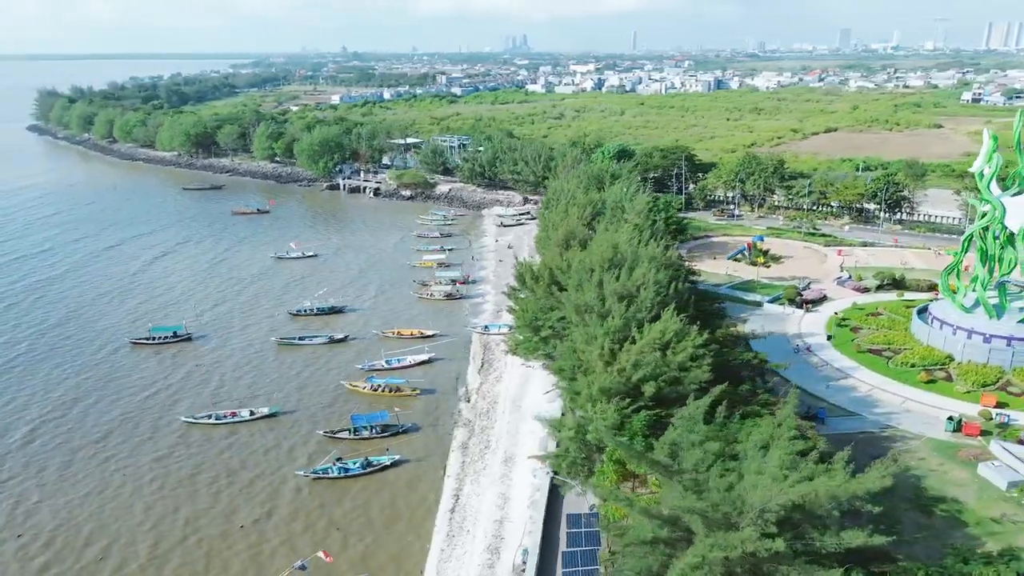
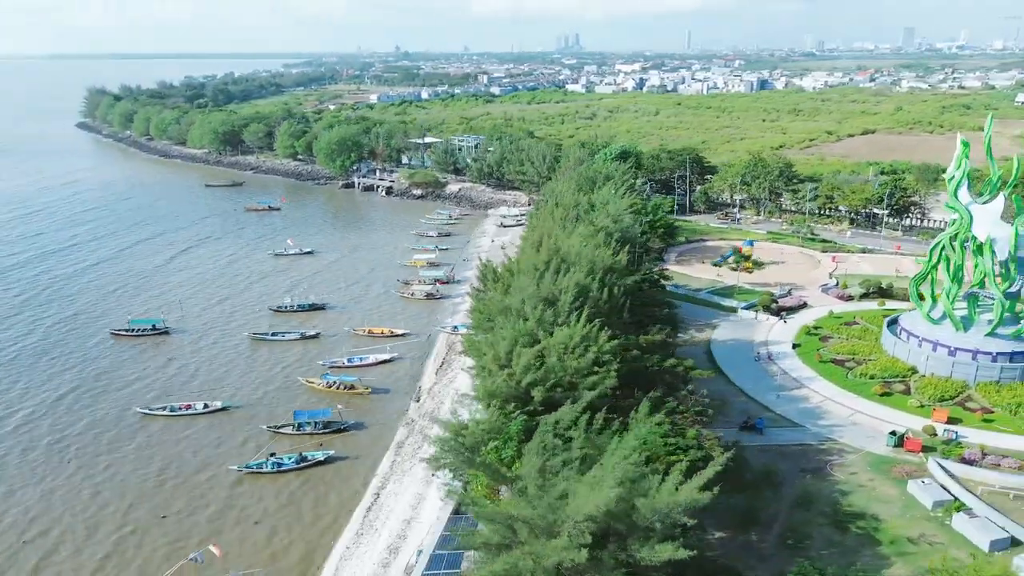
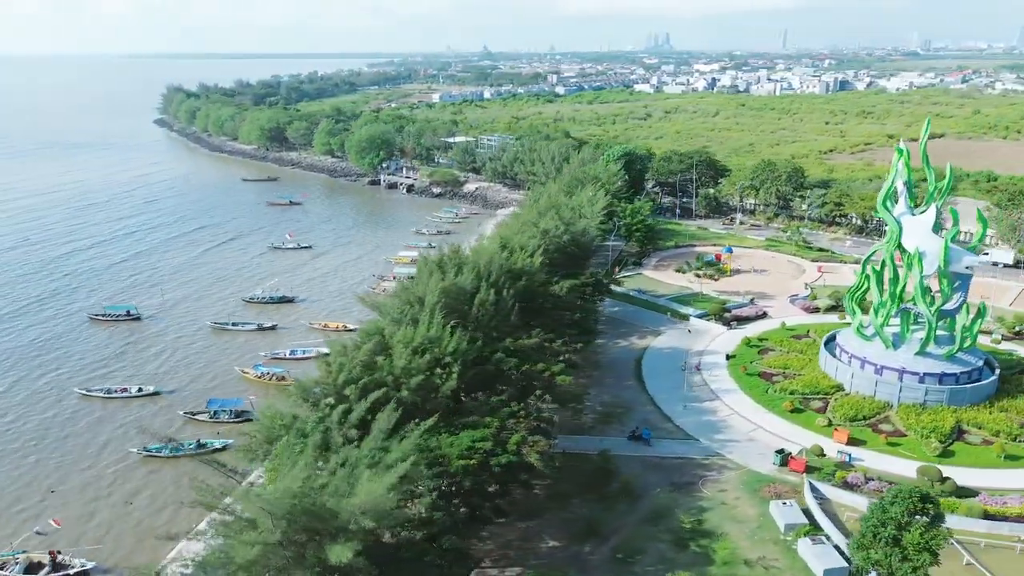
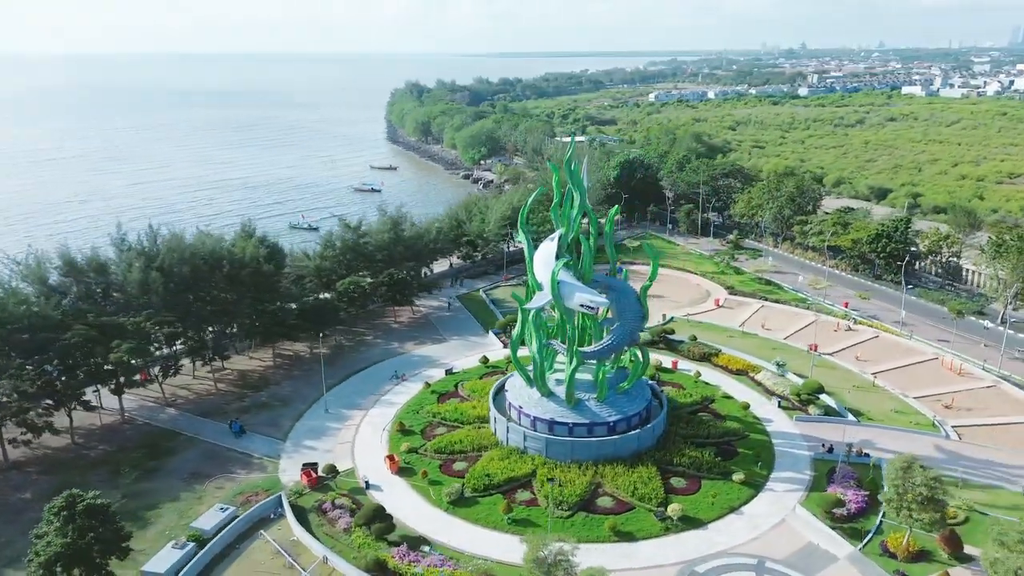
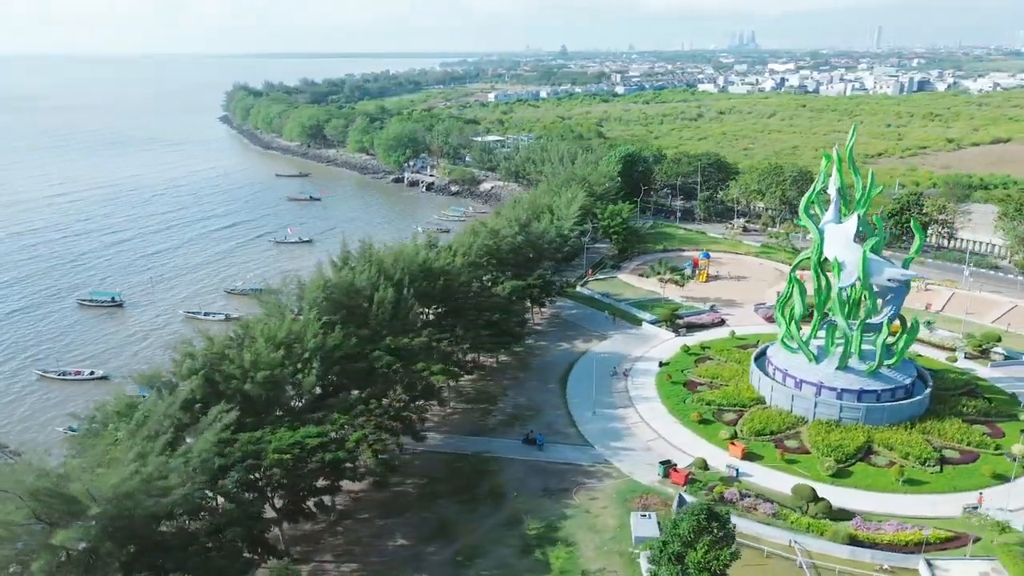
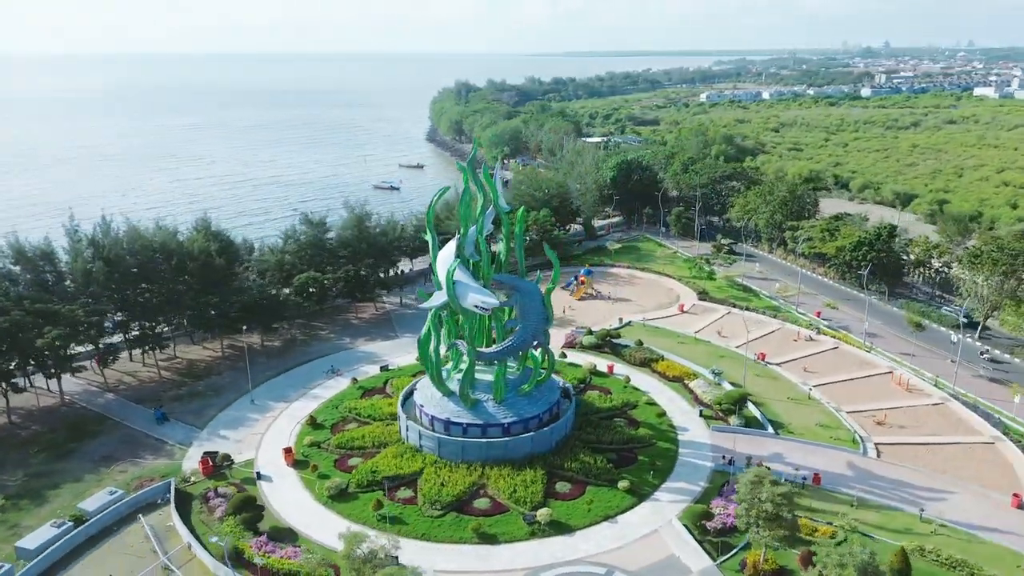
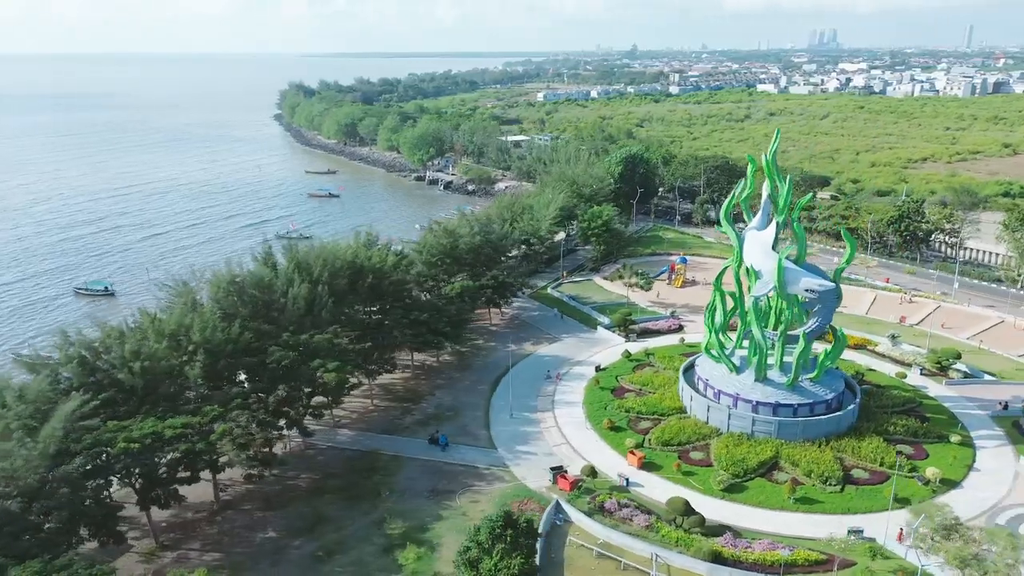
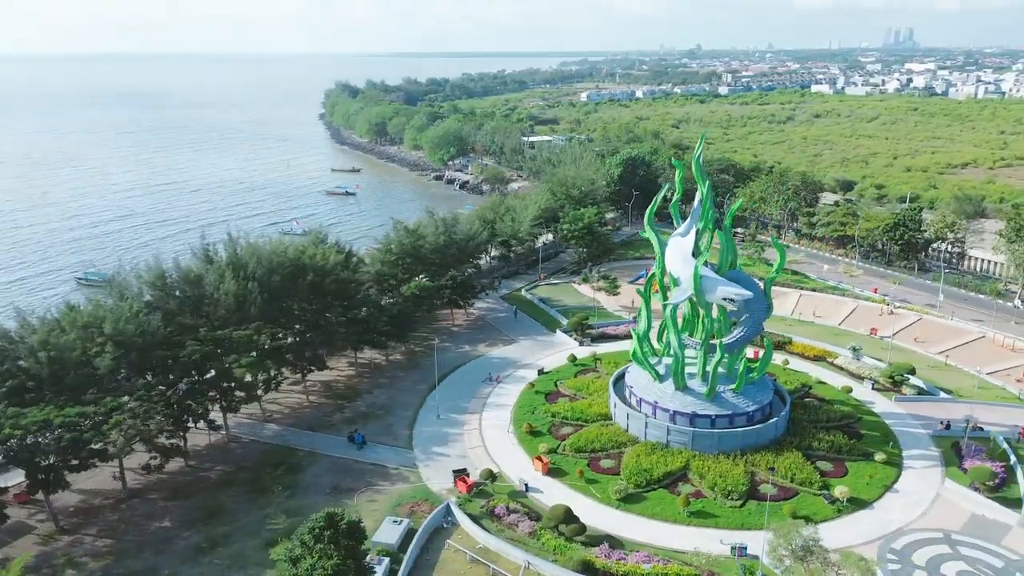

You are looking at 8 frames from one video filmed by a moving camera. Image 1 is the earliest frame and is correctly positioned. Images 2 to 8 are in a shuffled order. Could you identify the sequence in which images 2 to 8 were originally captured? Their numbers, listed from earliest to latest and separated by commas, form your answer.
2, 3, 5, 7, 8, 4, 6
